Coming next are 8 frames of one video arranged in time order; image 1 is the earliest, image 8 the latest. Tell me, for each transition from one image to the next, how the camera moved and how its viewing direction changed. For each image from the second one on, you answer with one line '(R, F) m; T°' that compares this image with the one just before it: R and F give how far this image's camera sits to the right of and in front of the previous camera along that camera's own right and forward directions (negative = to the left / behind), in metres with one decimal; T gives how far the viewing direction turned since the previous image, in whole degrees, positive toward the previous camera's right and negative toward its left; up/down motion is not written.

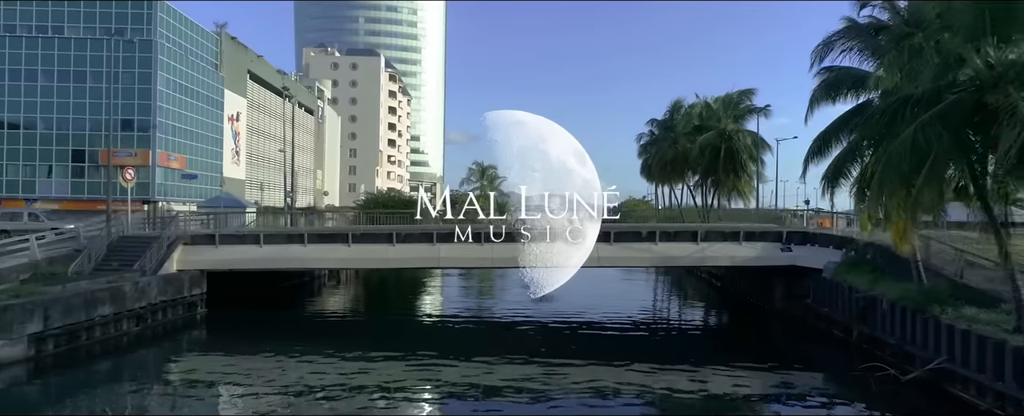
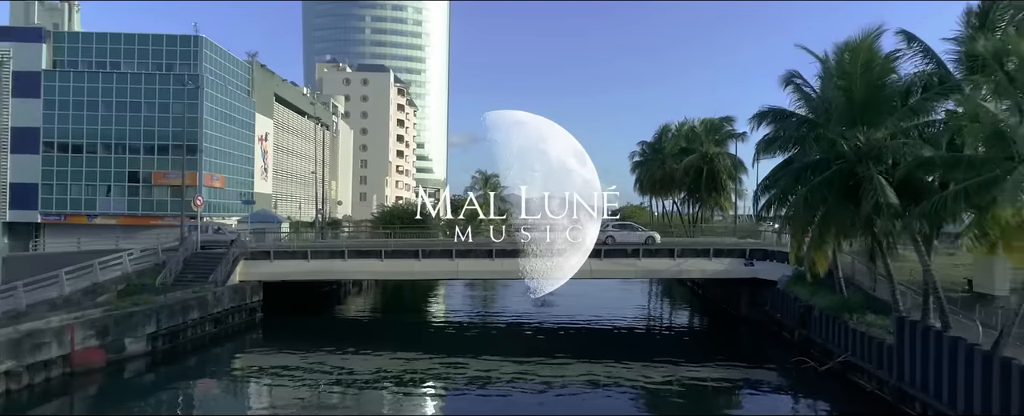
(-0.3, -4.7) m; 0°
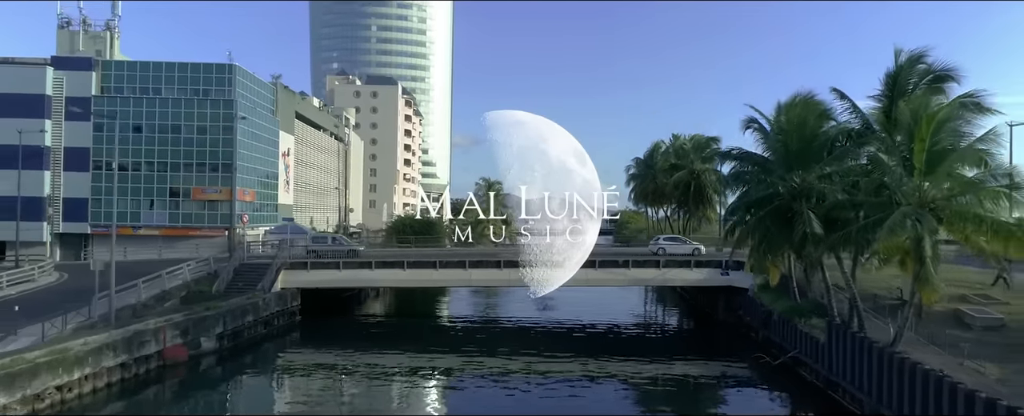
(-0.3, -4.2) m; 0°
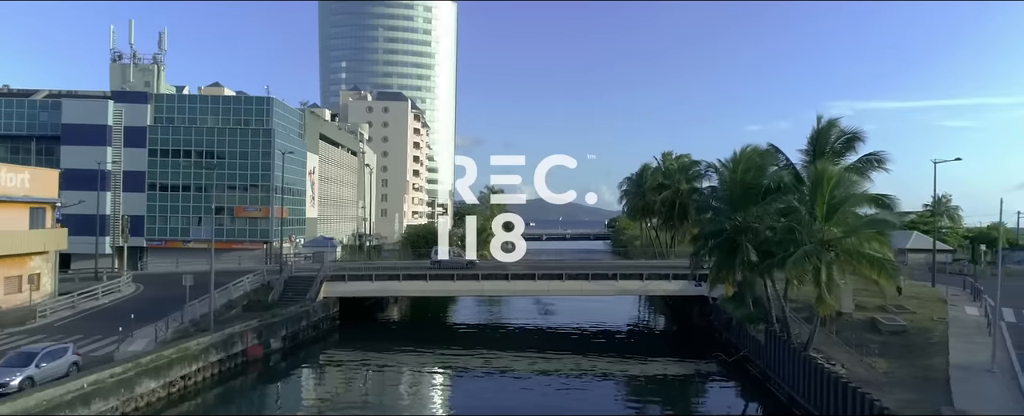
(-0.3, -6.0) m; 0°
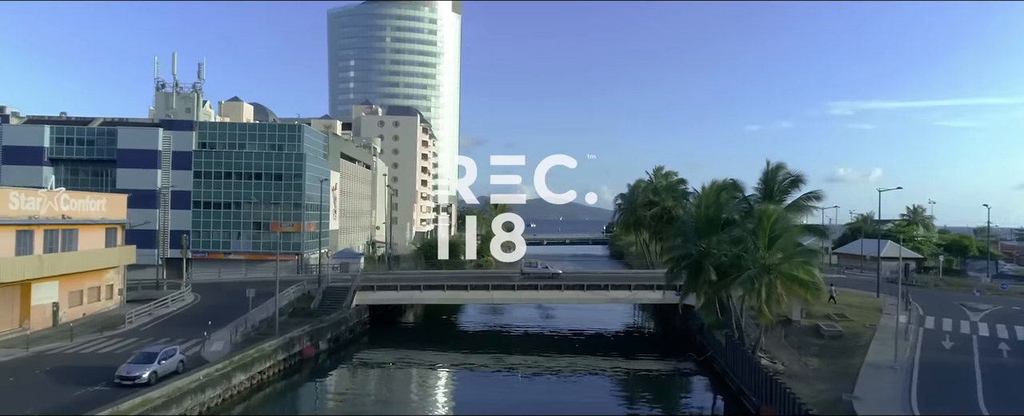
(-0.4, -6.3) m; 0°
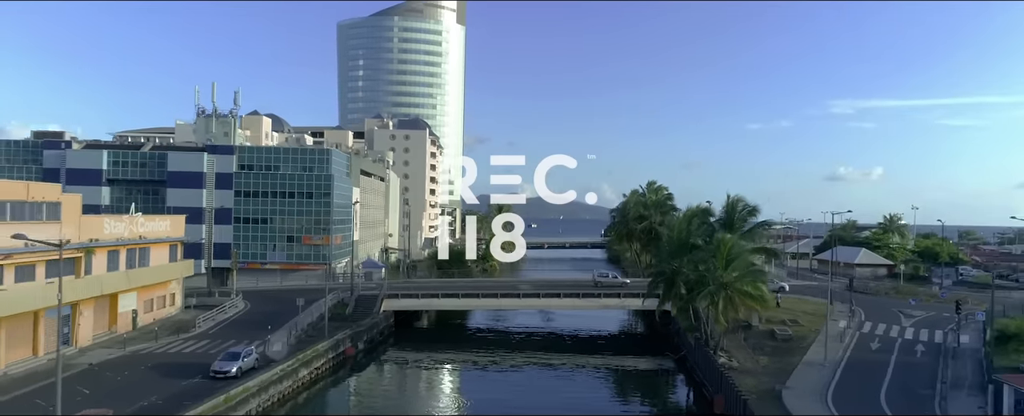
(-0.4, -7.2) m; 0°
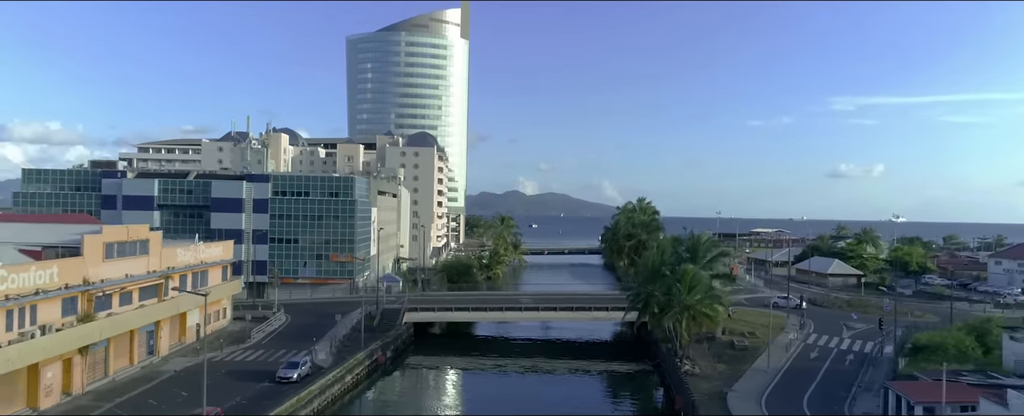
(-0.2, -8.5) m; 0°
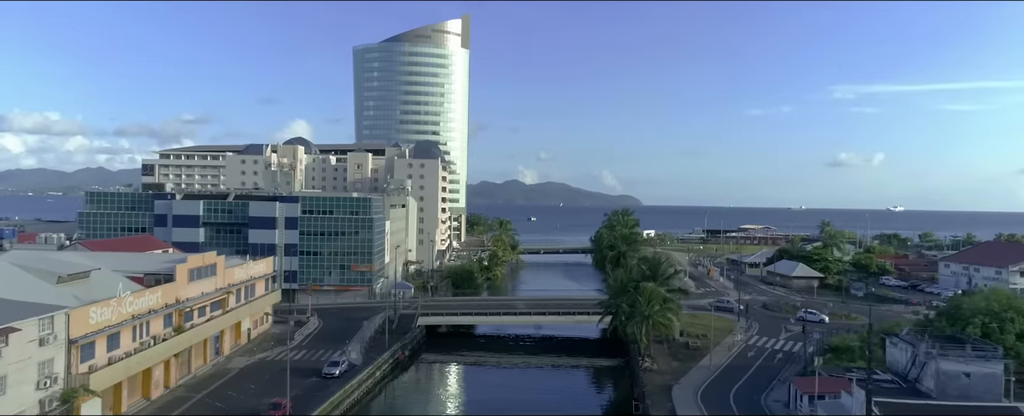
(+0.4, -11.2) m; 0°
